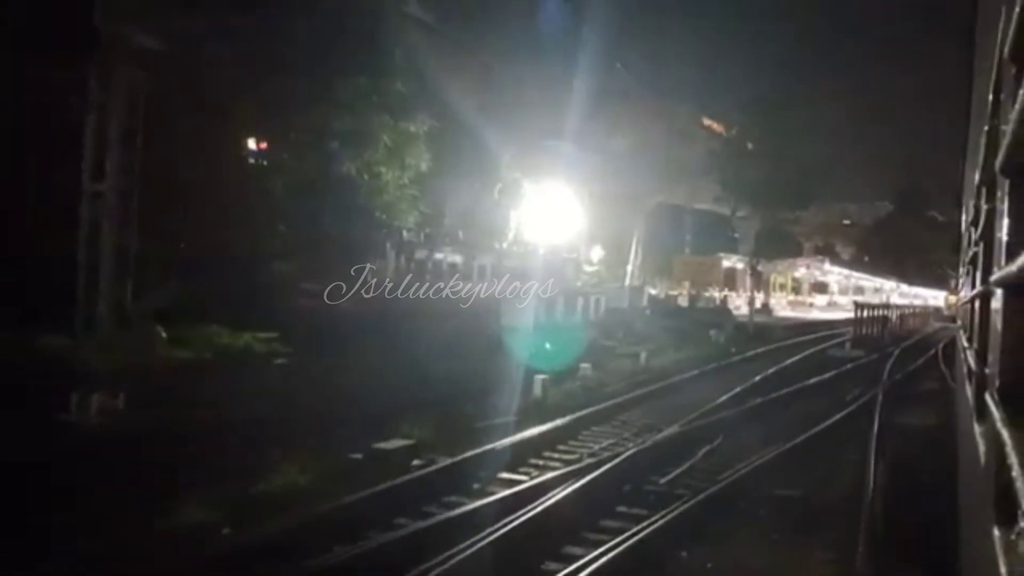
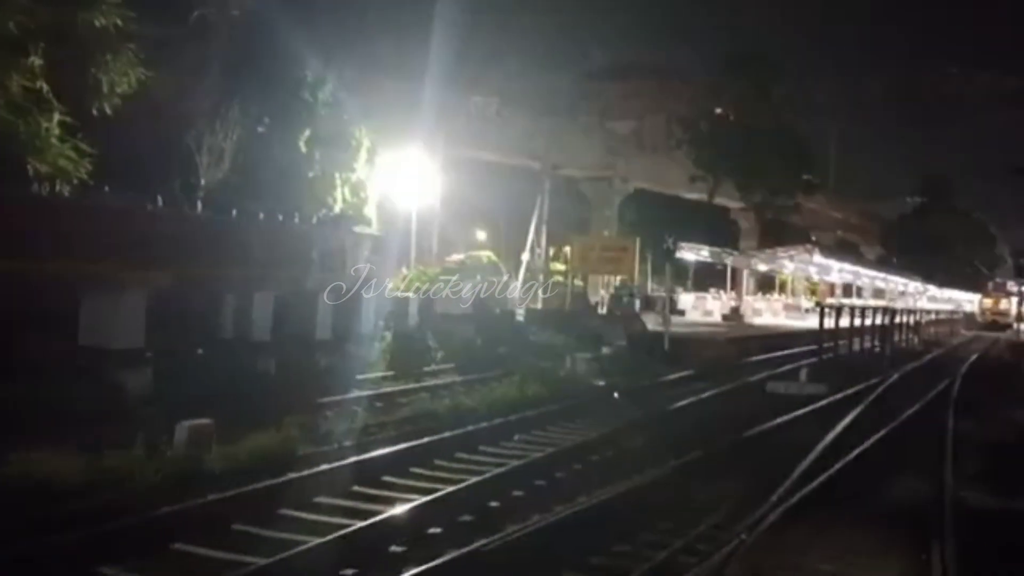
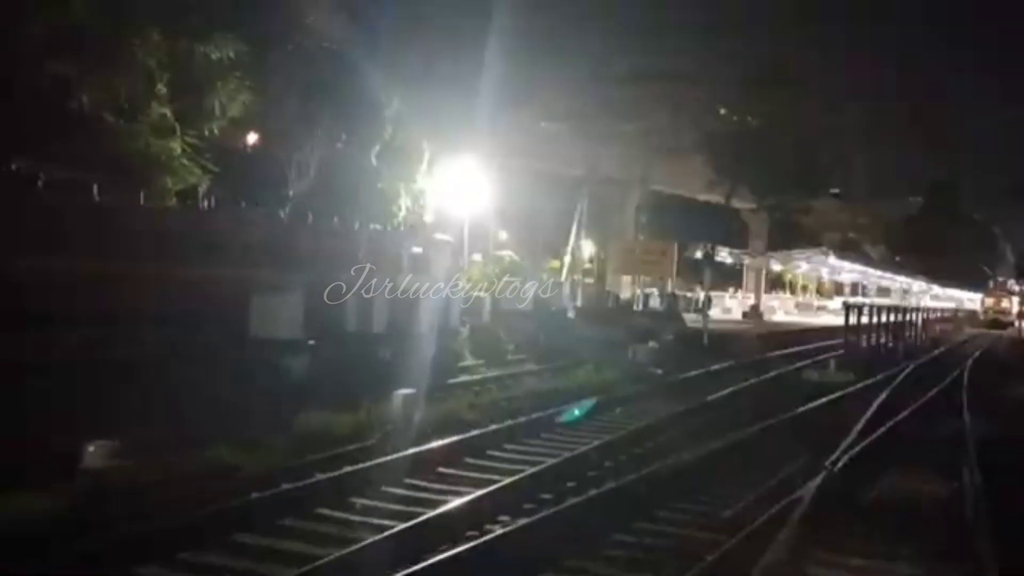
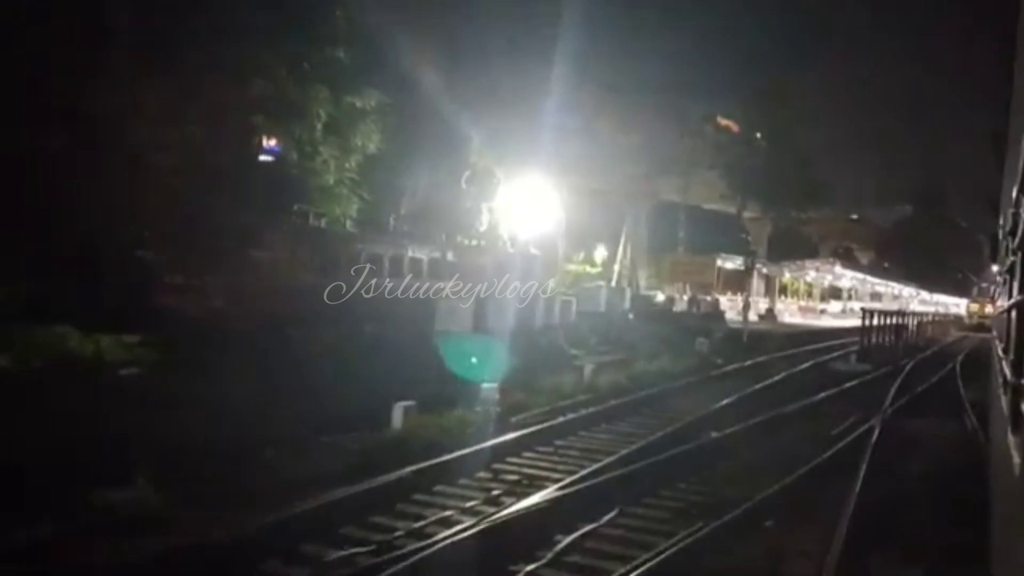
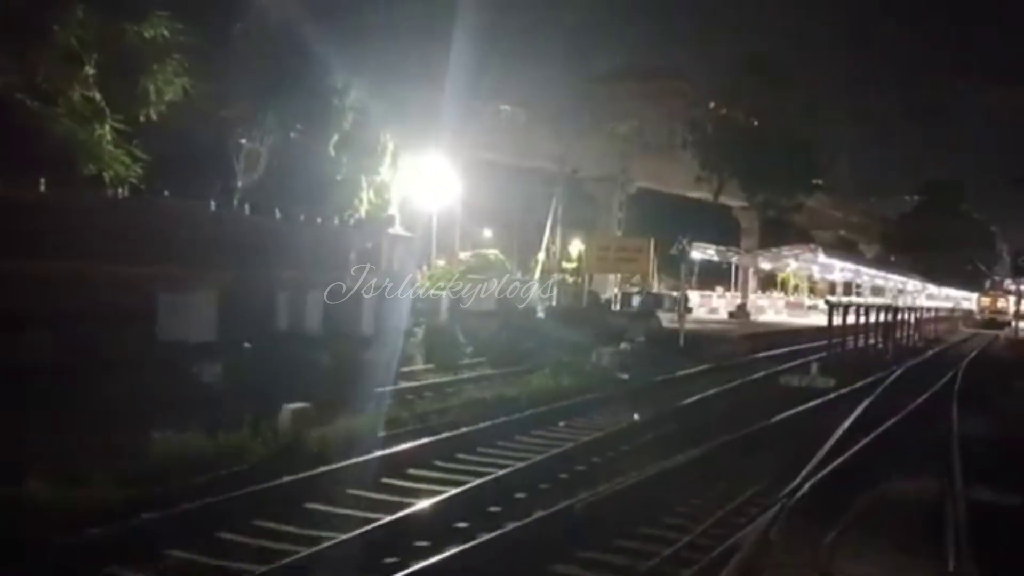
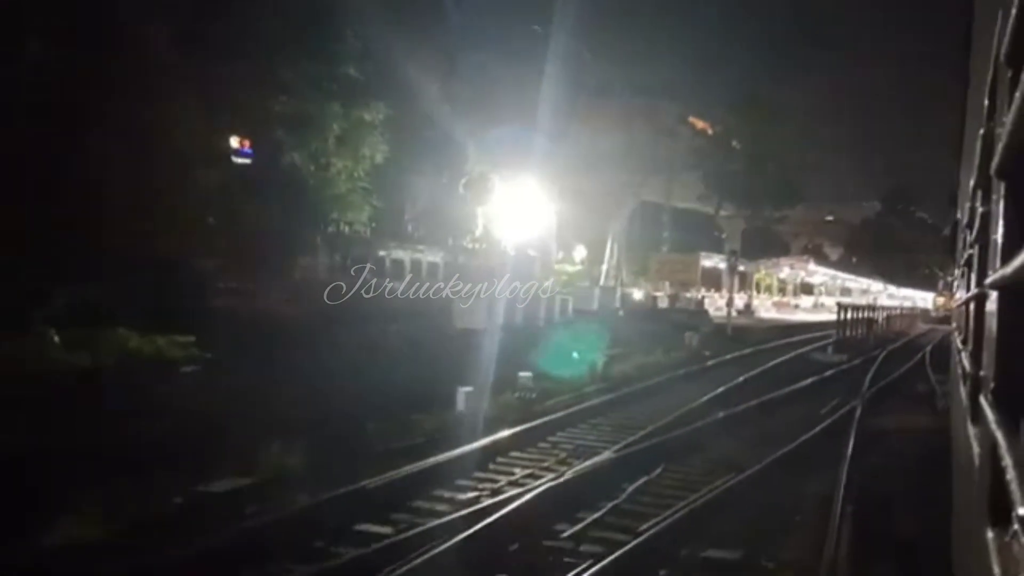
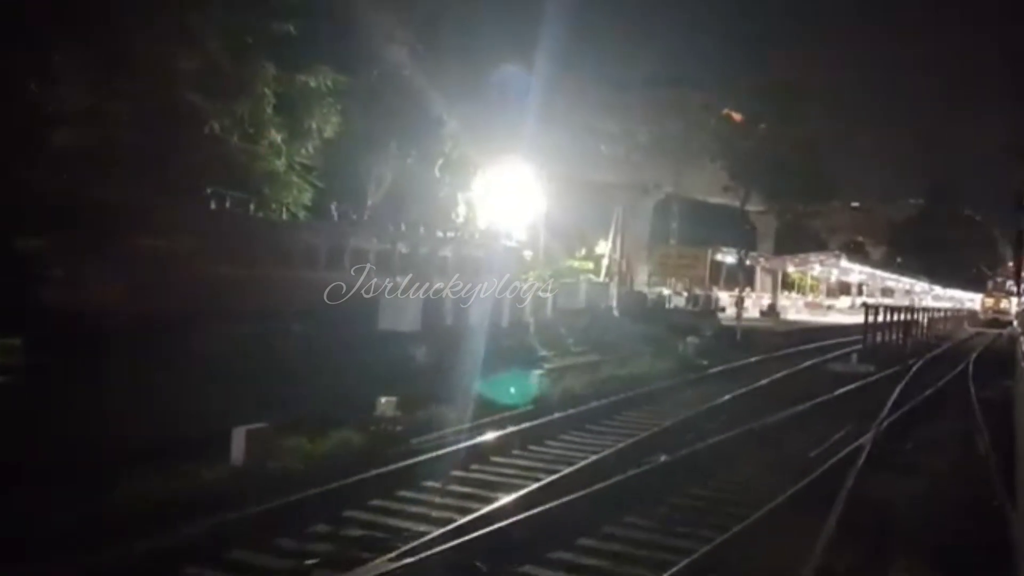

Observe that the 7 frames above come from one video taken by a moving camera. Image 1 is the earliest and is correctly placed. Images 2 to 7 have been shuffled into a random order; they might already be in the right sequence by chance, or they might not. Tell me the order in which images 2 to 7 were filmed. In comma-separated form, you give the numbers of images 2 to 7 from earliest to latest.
6, 4, 7, 3, 5, 2
